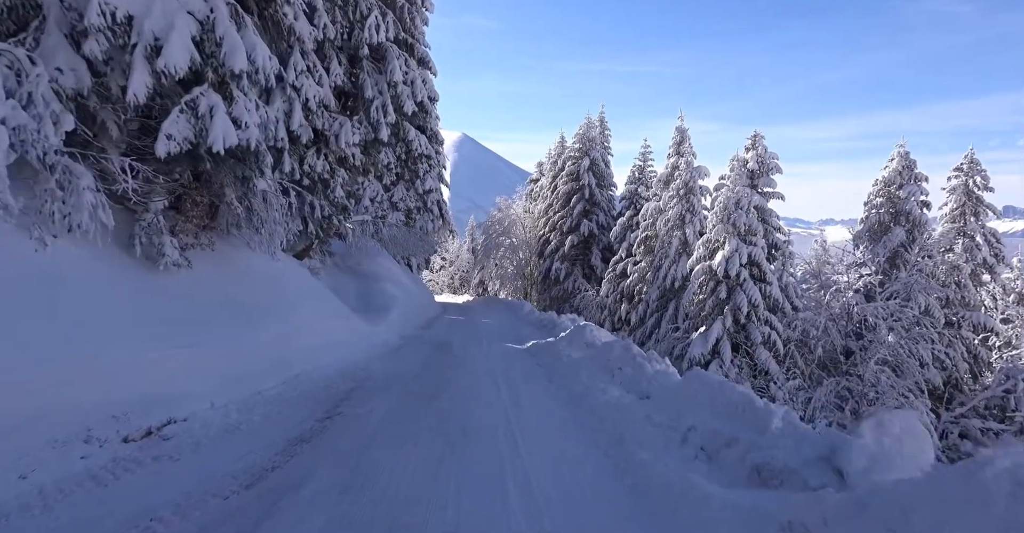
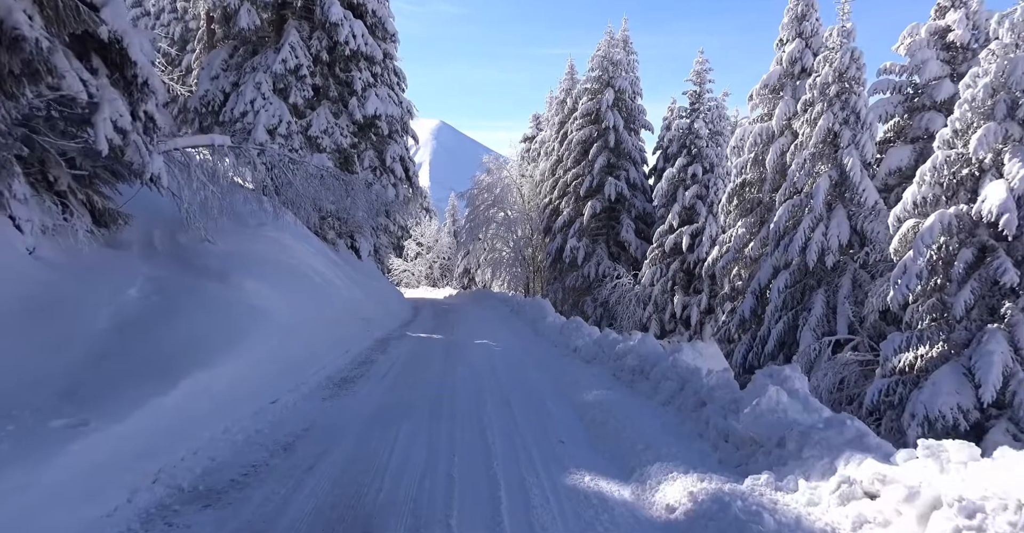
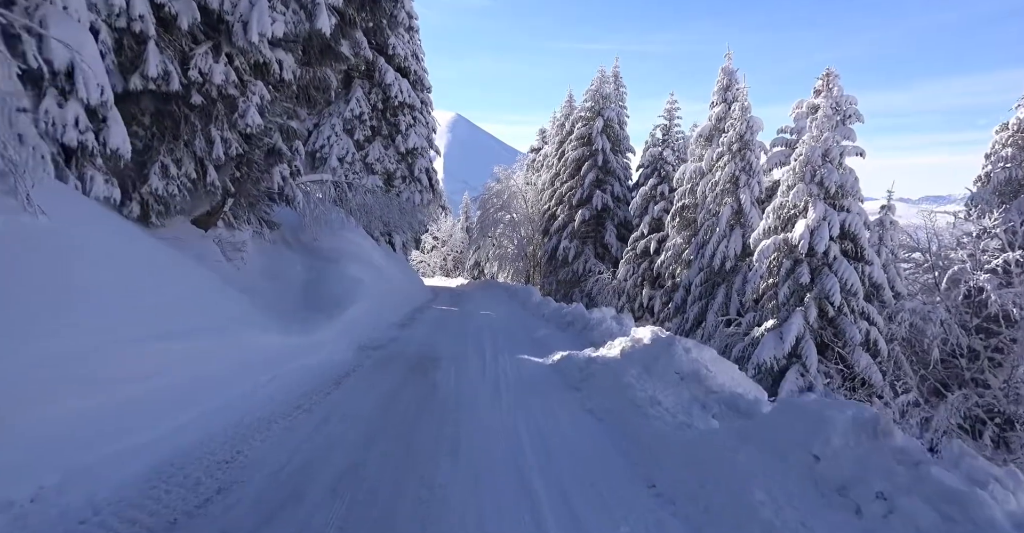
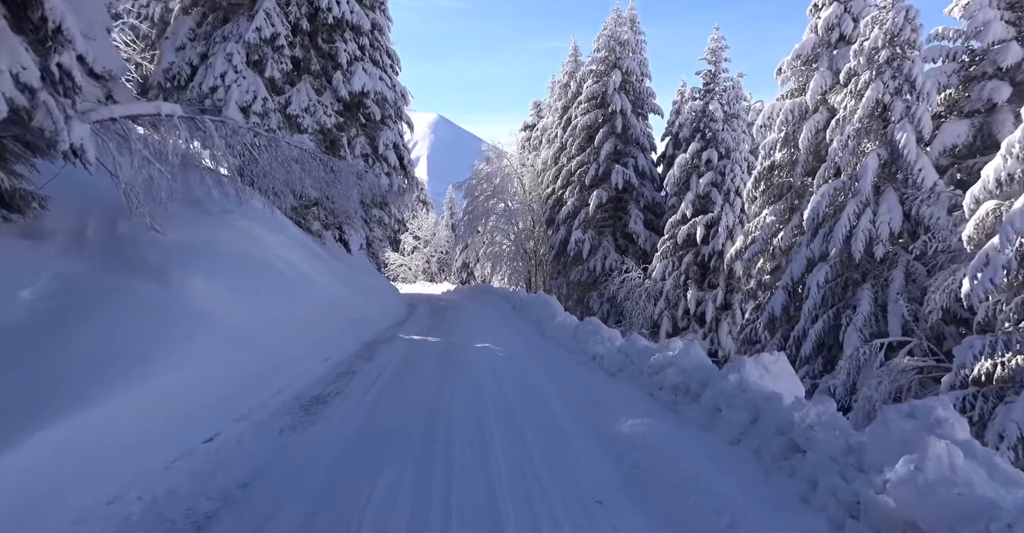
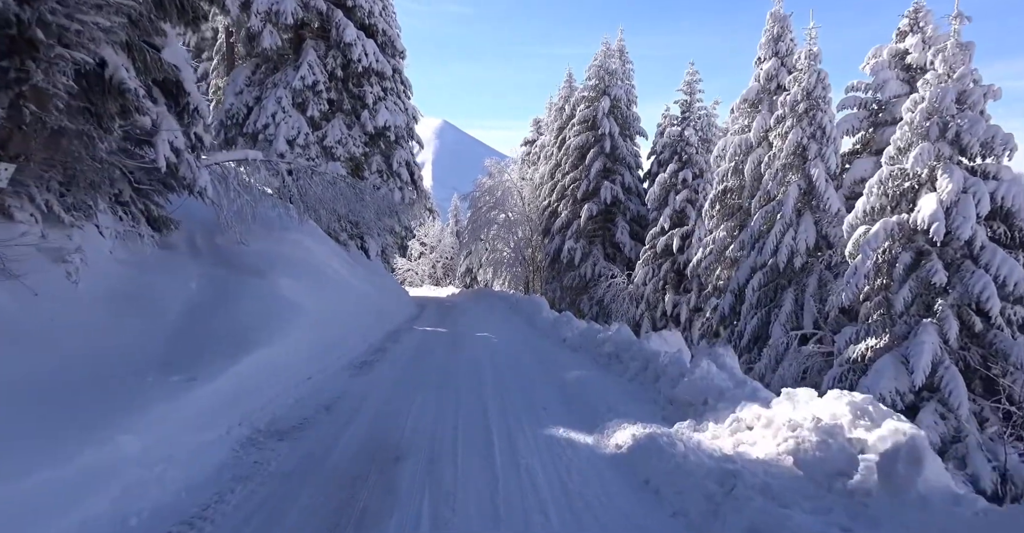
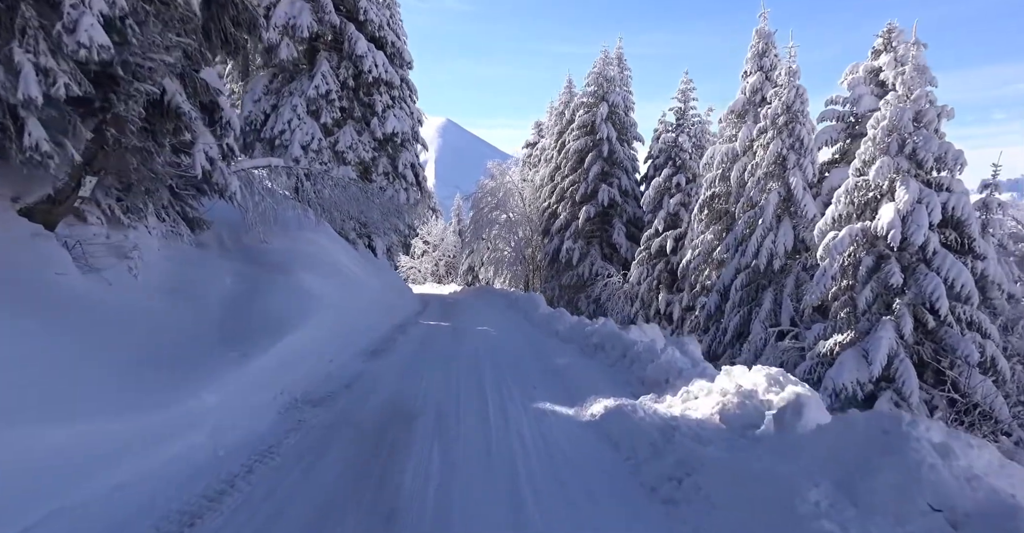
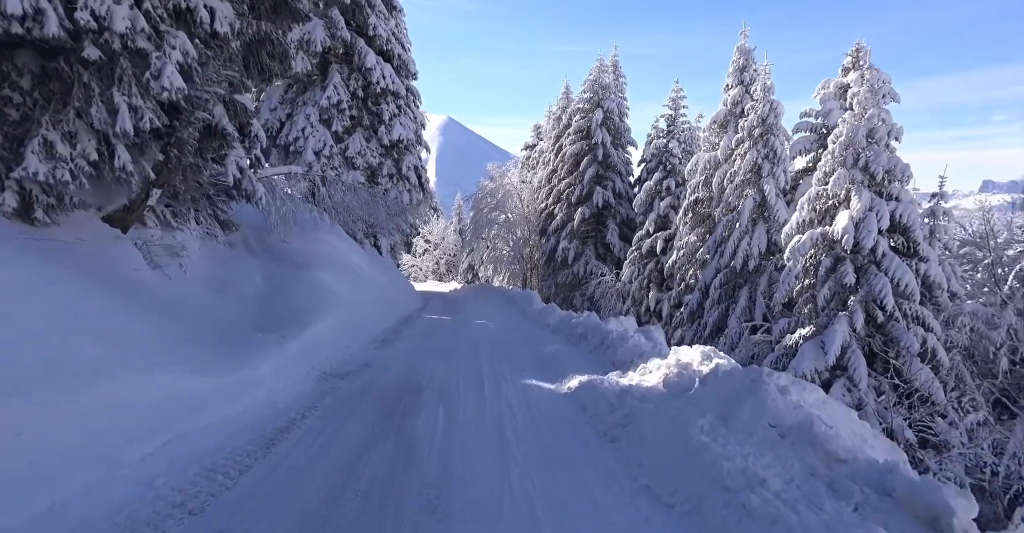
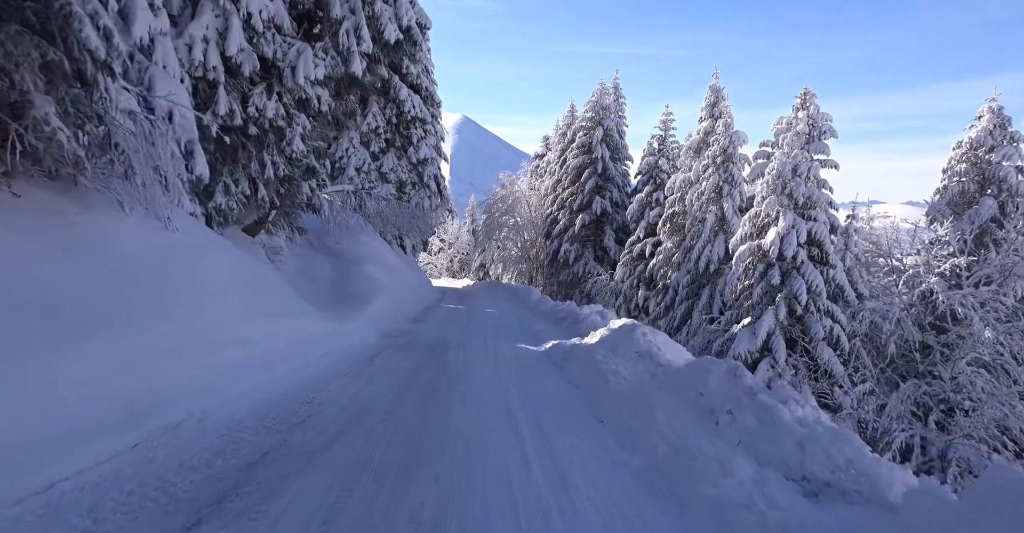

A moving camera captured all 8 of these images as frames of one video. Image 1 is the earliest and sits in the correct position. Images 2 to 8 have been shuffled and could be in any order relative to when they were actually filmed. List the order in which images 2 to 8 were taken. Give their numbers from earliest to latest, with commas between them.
8, 3, 7, 6, 5, 2, 4
